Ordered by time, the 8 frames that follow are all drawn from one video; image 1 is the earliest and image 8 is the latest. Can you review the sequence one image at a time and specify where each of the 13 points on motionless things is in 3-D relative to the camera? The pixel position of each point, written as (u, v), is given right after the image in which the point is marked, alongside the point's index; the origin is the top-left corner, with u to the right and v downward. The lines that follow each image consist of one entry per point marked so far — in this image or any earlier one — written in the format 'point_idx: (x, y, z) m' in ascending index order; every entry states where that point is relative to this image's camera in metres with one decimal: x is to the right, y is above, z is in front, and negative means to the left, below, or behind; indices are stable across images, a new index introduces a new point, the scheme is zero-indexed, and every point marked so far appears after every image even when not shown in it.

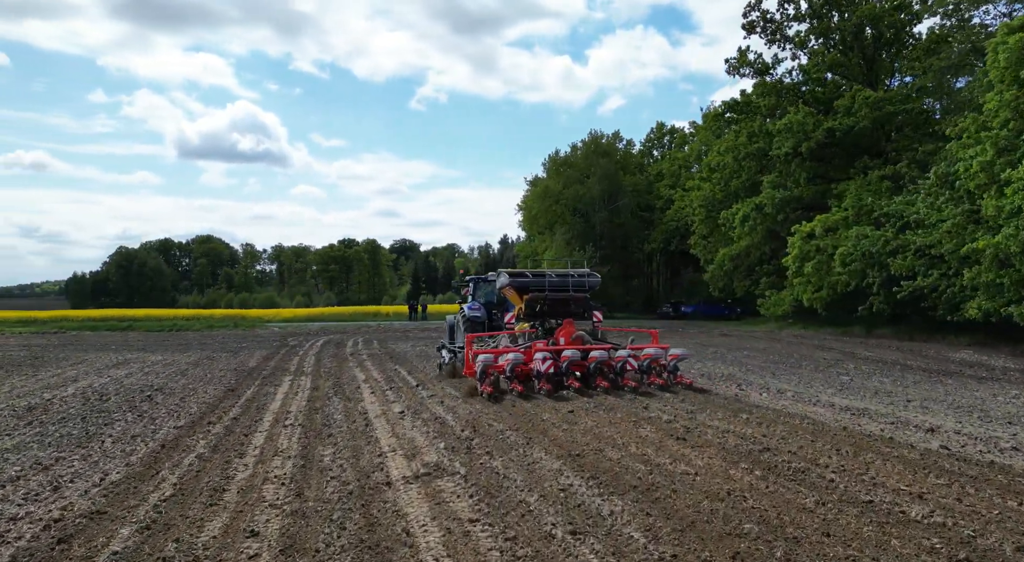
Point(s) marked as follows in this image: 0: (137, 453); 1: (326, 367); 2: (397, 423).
0: (-3.9, -1.8, +7.9) m
1: (-4.3, -2.0, +17.4) m
2: (-1.4, -1.8, +9.3) m
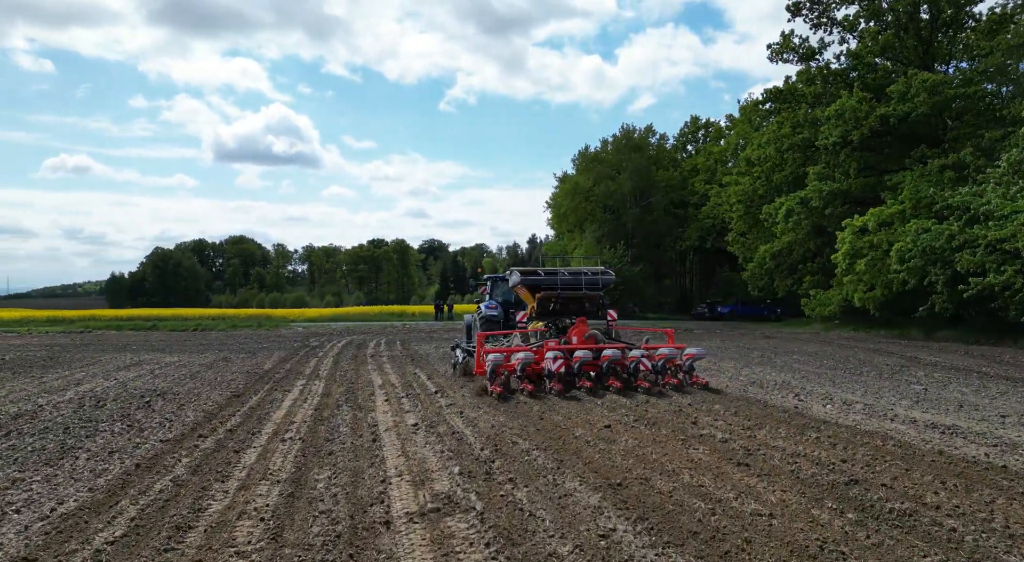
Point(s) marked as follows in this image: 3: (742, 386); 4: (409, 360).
0: (-3.7, -1.7, +6.8) m
1: (-3.7, -1.9, +16.3) m
2: (-1.1, -1.7, +8.2) m
3: (+3.7, -1.7, +12.3) m
4: (-2.7, -1.9, +18.9) m
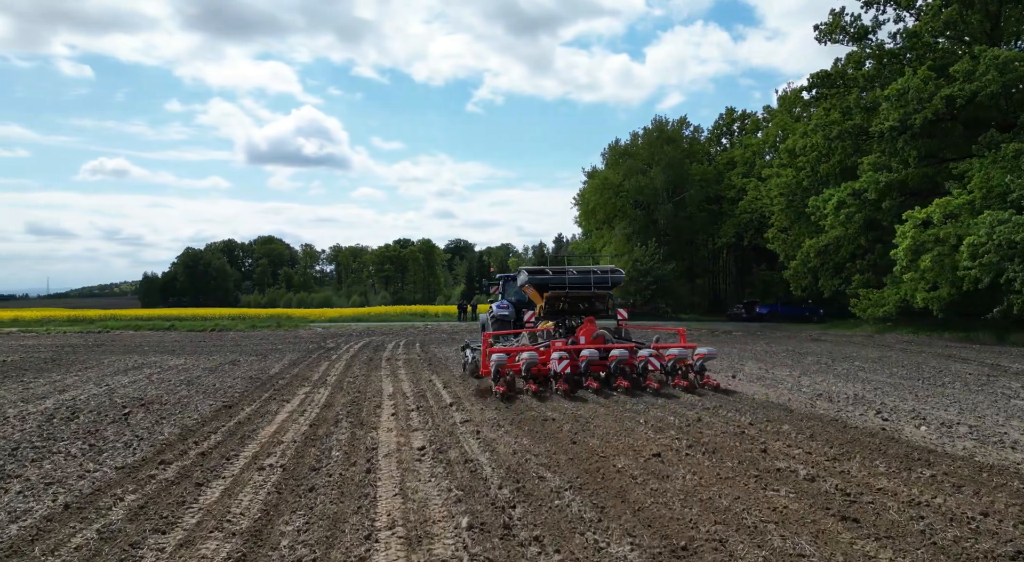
0: (-3.5, -1.7, +5.4) m
1: (-3.1, -1.9, +14.9) m
2: (-0.9, -1.6, +6.7) m
3: (+4.1, -1.6, +10.6) m
4: (-2.0, -1.9, +17.4) m
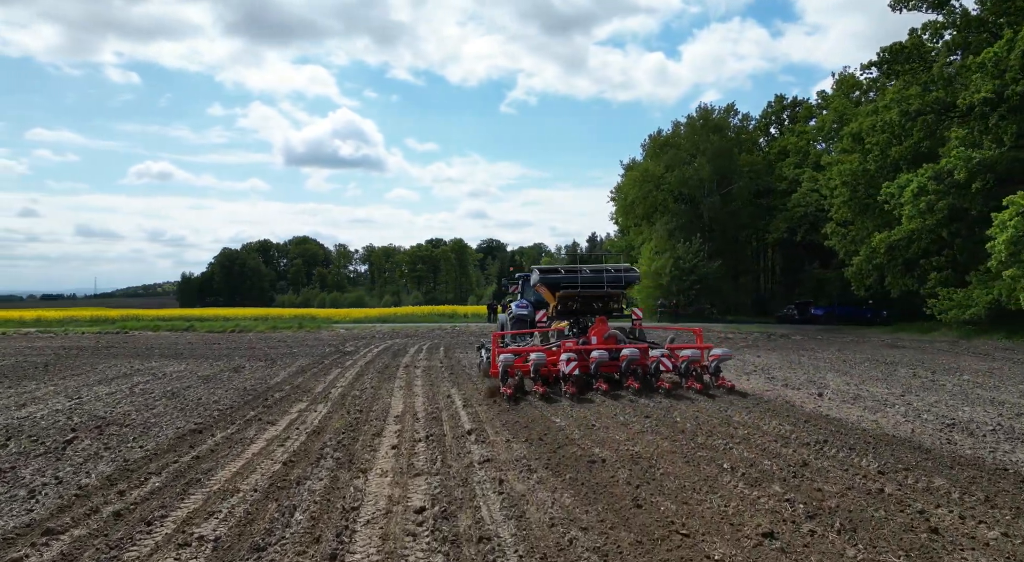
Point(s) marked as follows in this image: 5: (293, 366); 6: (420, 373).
0: (-3.3, -1.6, +3.3) m
1: (-2.5, -1.8, +12.8) m
2: (-0.7, -1.6, +4.5) m
3: (+4.5, -1.6, +8.1) m
4: (-1.3, -1.8, +15.2) m
5: (-5.2, -2.1, +18.2) m
6: (-1.9, -1.9, +15.3) m
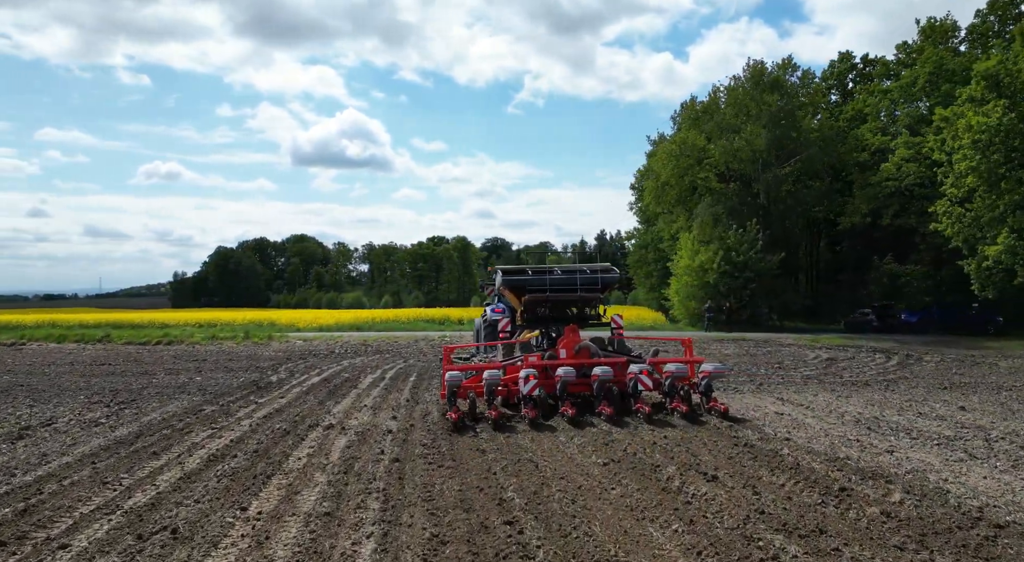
0: (-3.3, -1.5, -4.2) m
1: (-2.5, -1.7, +5.2) m
2: (-0.7, -1.5, -3.1) m
3: (+4.5, -1.5, +0.6) m
4: (-1.3, -1.7, +7.7) m
5: (-5.1, -1.9, +10.7) m
6: (-1.8, -1.8, +7.8) m
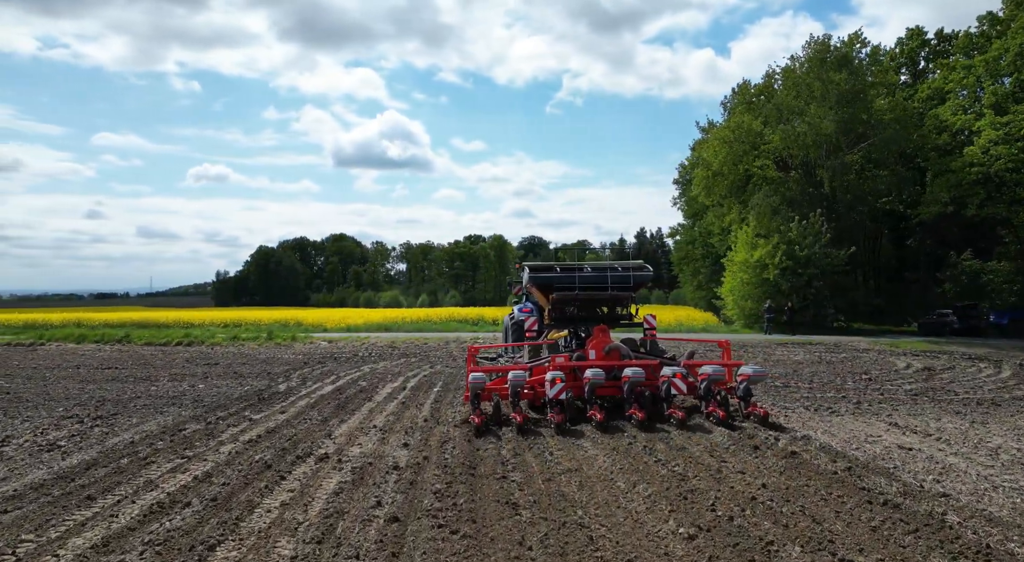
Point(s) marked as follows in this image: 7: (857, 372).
0: (-3.6, -1.5, -6.1) m
1: (-2.3, -1.6, +3.3) m
2: (-0.9, -1.4, -5.1) m
3: (+4.5, -1.4, -1.7) m
4: (-1.0, -1.7, +5.7) m
5: (-4.6, -1.9, +8.9) m
6: (-1.5, -1.7, +5.8) m
7: (+6.4, -1.7, +14.2) m
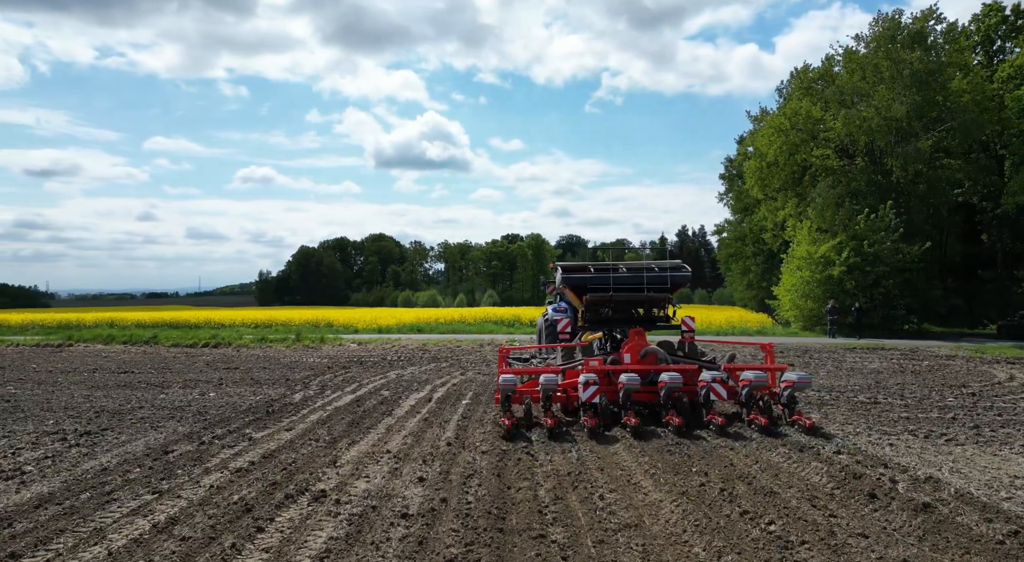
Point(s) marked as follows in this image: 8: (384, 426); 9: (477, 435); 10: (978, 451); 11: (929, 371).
0: (-4.0, -1.5, -7.4) m
1: (-2.2, -1.6, +1.9) m
2: (-1.2, -1.4, -6.6) m
3: (+4.3, -1.4, -3.5) m
4: (-0.7, -1.7, +4.2) m
5: (-4.2, -1.9, +7.6) m
6: (-1.2, -1.7, +4.3) m
7: (+7.0, -1.7, +12.3) m
8: (-1.5, -1.8, +9.4) m
9: (-0.2, -1.7, +8.2) m
10: (+4.4, -1.6, +7.1) m
11: (+7.9, -1.7, +14.2) m
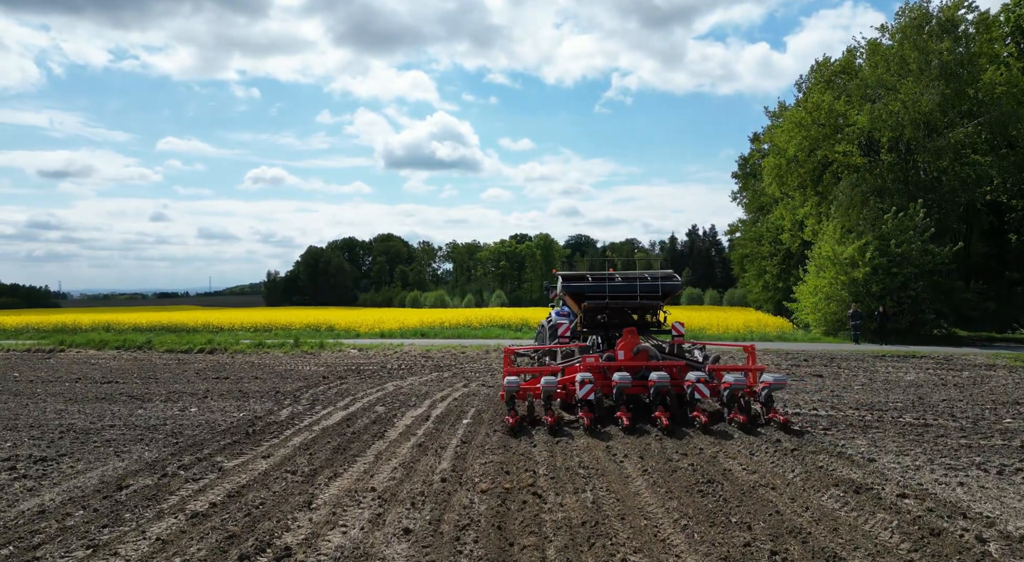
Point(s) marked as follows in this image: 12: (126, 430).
0: (-4.1, -1.6, -8.4) m
1: (-2.2, -1.7, +0.8) m
2: (-1.4, -1.5, -7.6) m
3: (+4.2, -1.5, -4.6) m
4: (-0.7, -1.8, +3.2) m
5: (-4.2, -2.0, +6.5) m
6: (-1.2, -1.8, +3.3) m
7: (+7.1, -1.8, +11.2) m
8: (-1.4, -1.9, +8.3) m
9: (-0.1, -1.8, +7.1) m
10: (+4.4, -1.7, +6.0) m
11: (+8.0, -1.8, +13.1) m
12: (-5.4, -2.0, +10.4) m
